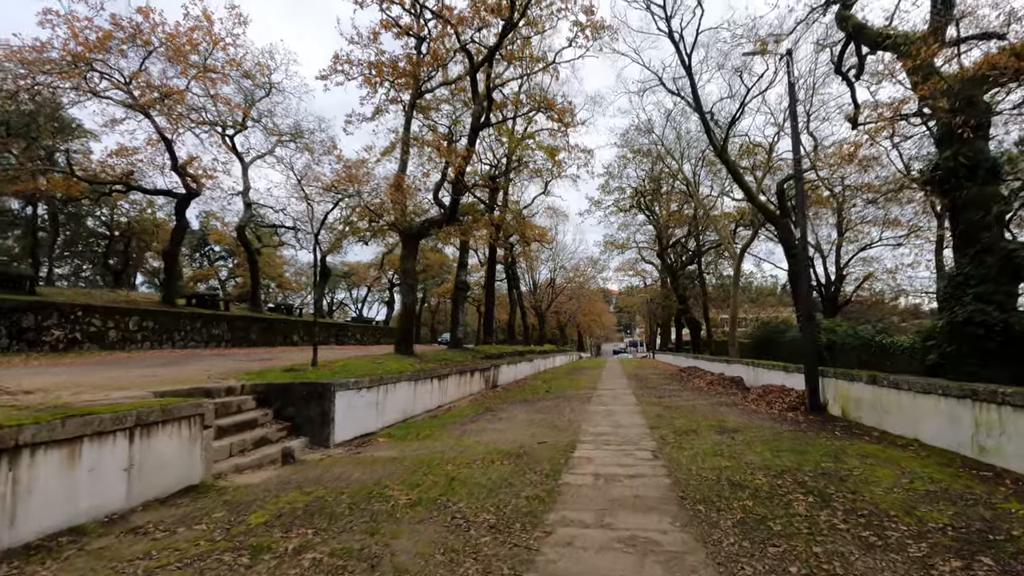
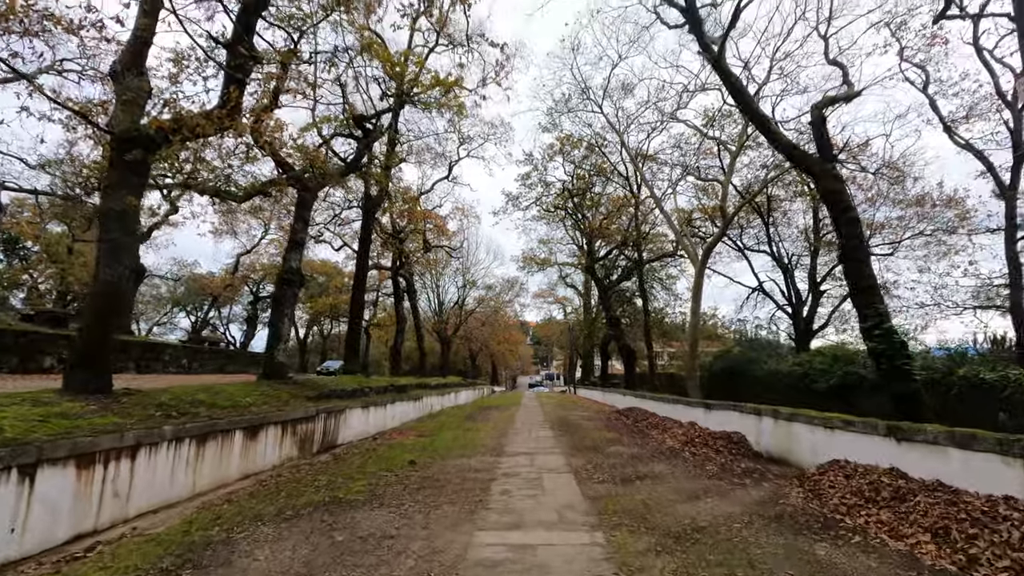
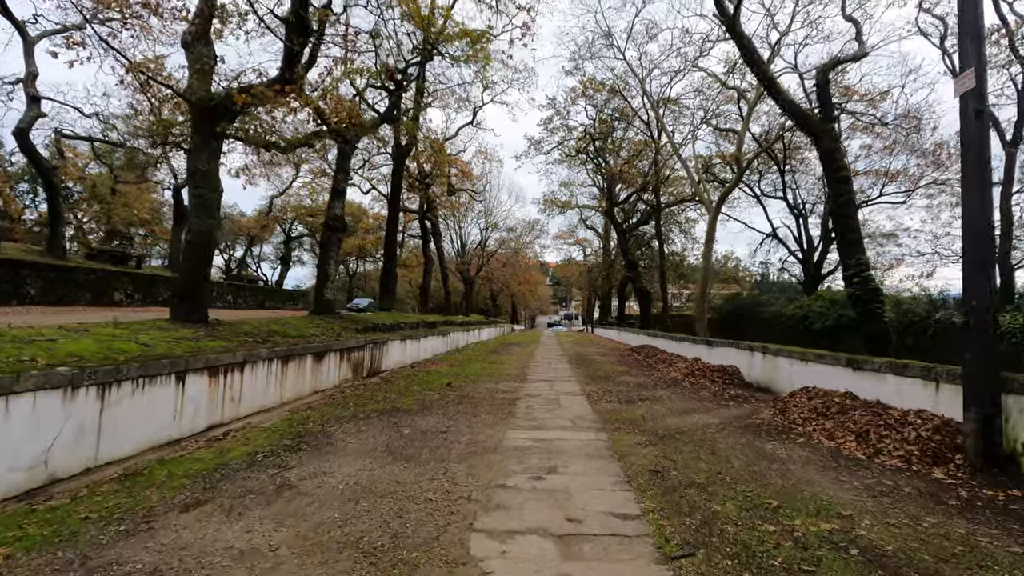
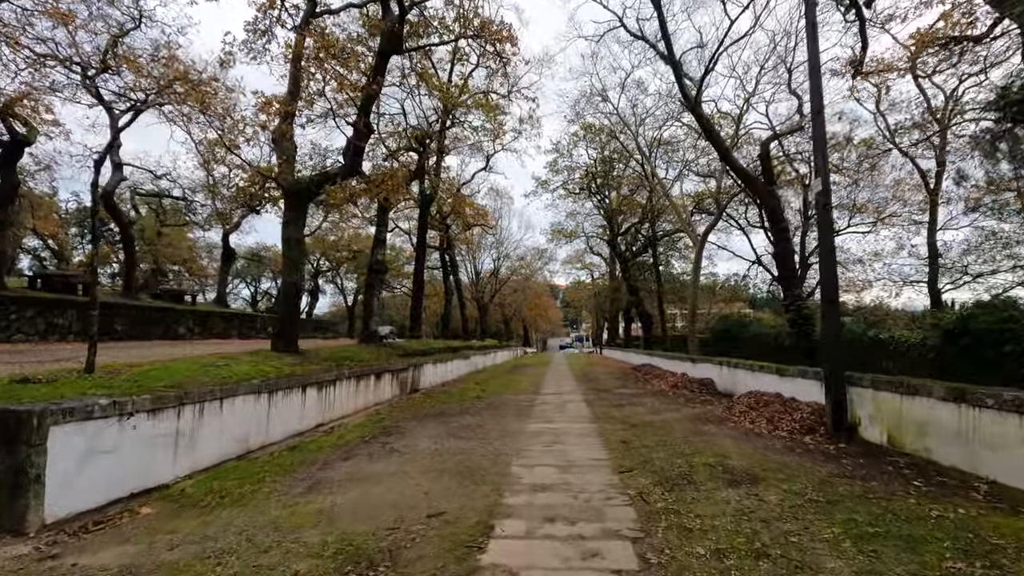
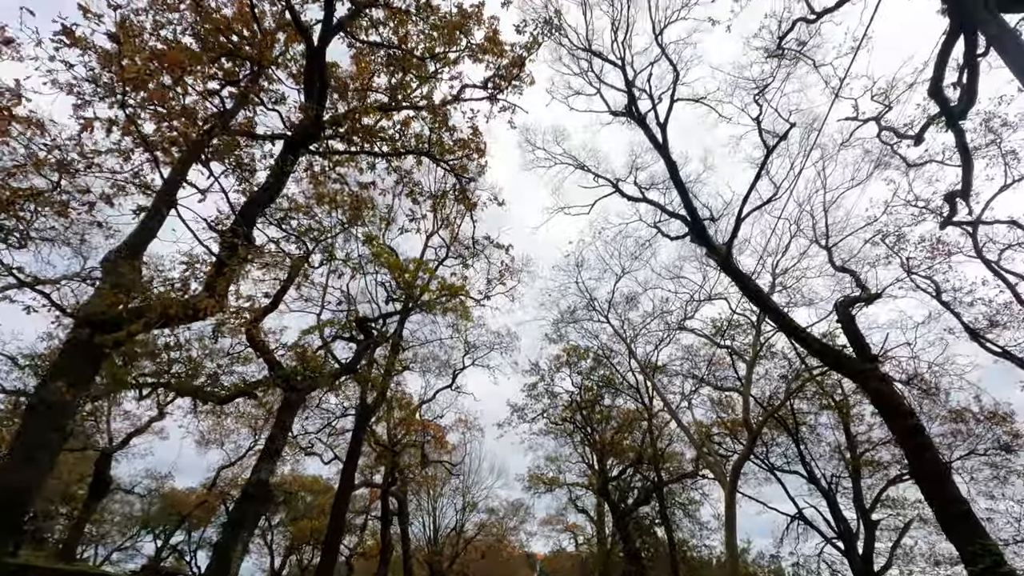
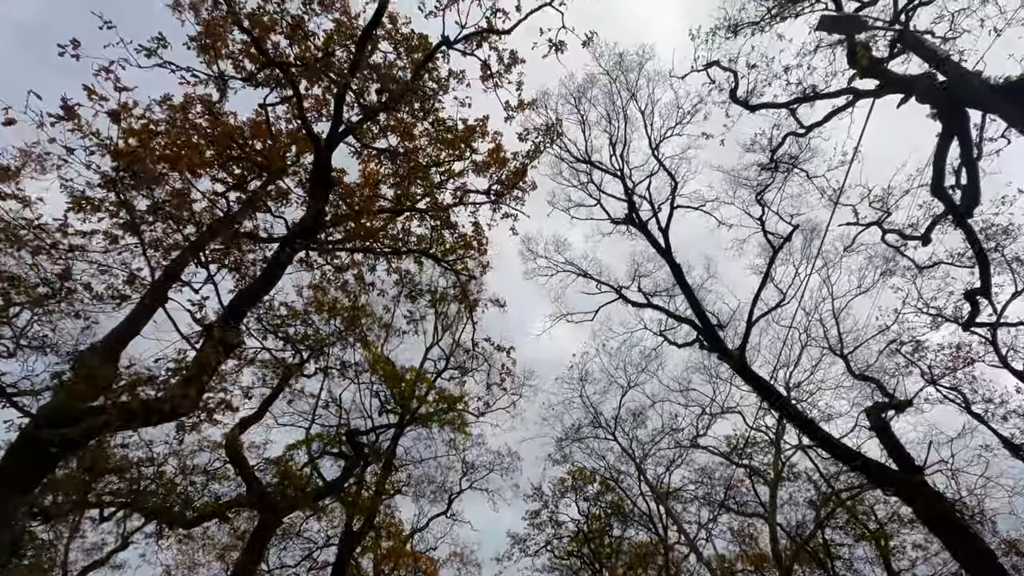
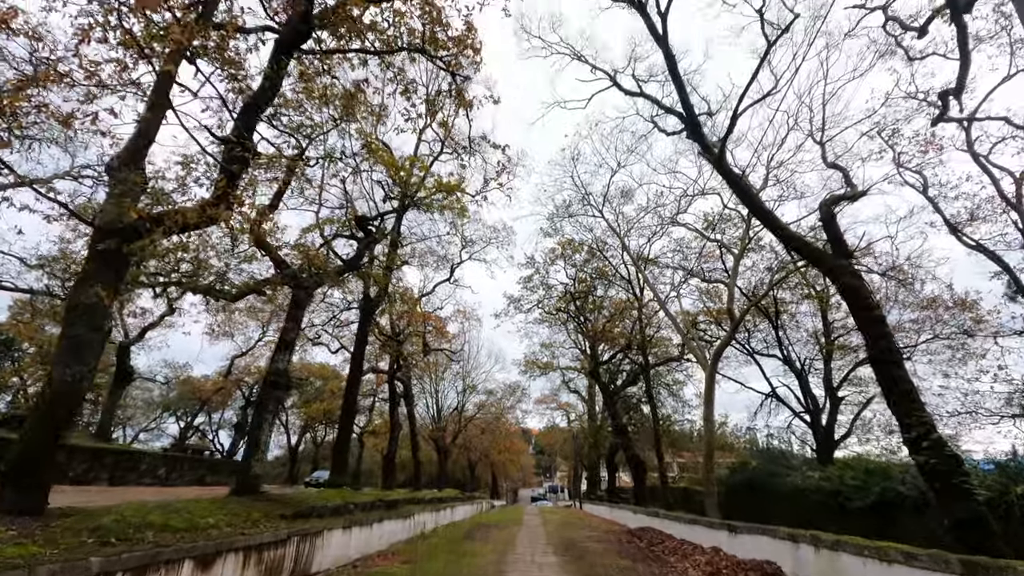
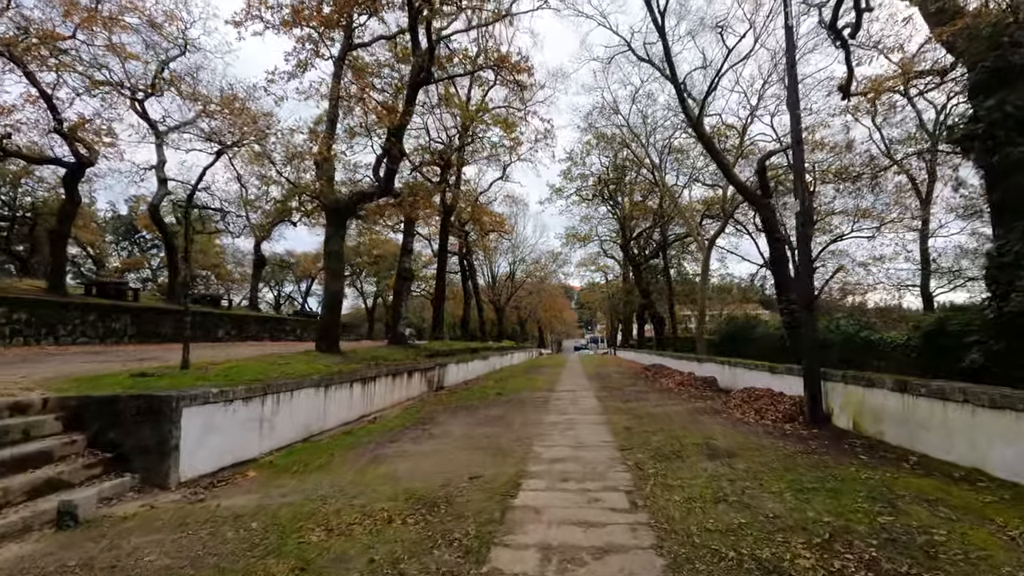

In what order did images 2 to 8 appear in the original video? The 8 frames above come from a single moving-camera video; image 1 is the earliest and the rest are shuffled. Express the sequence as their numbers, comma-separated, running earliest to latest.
8, 4, 3, 2, 7, 5, 6
